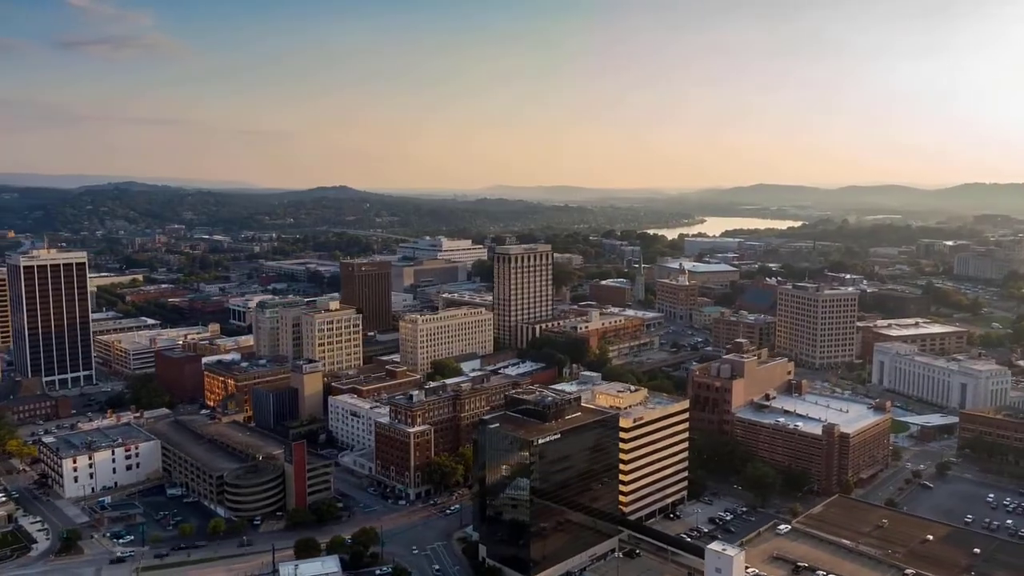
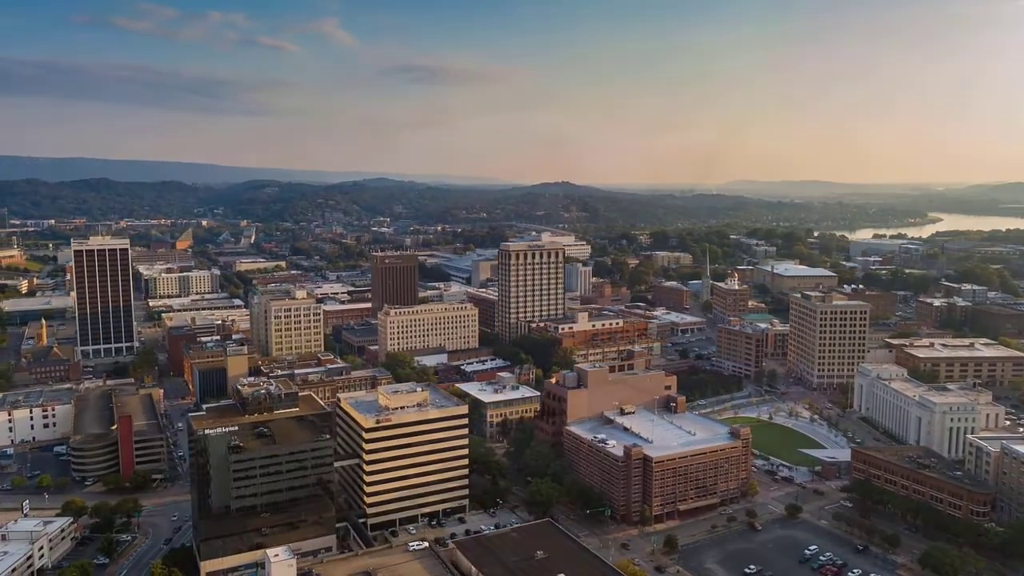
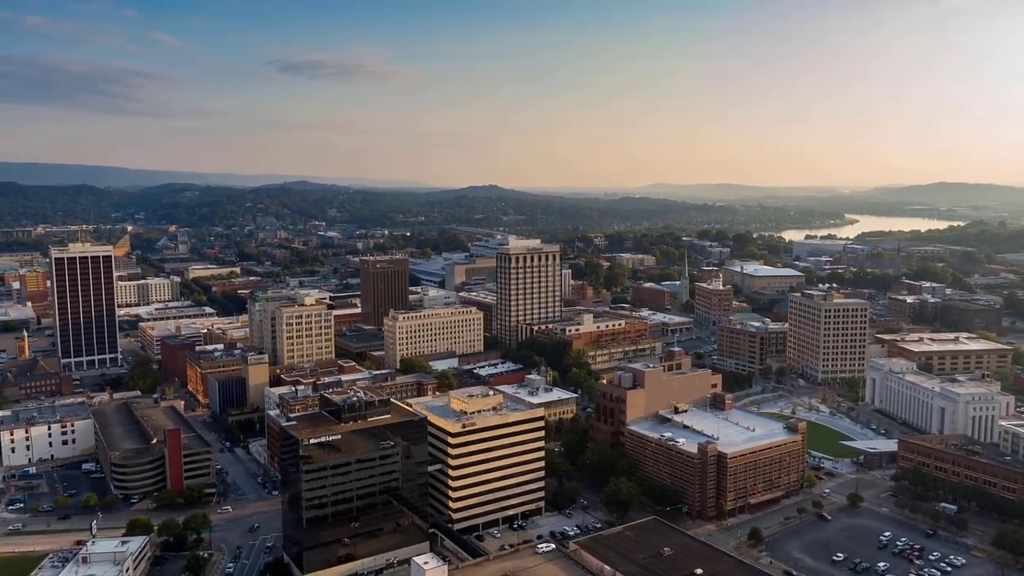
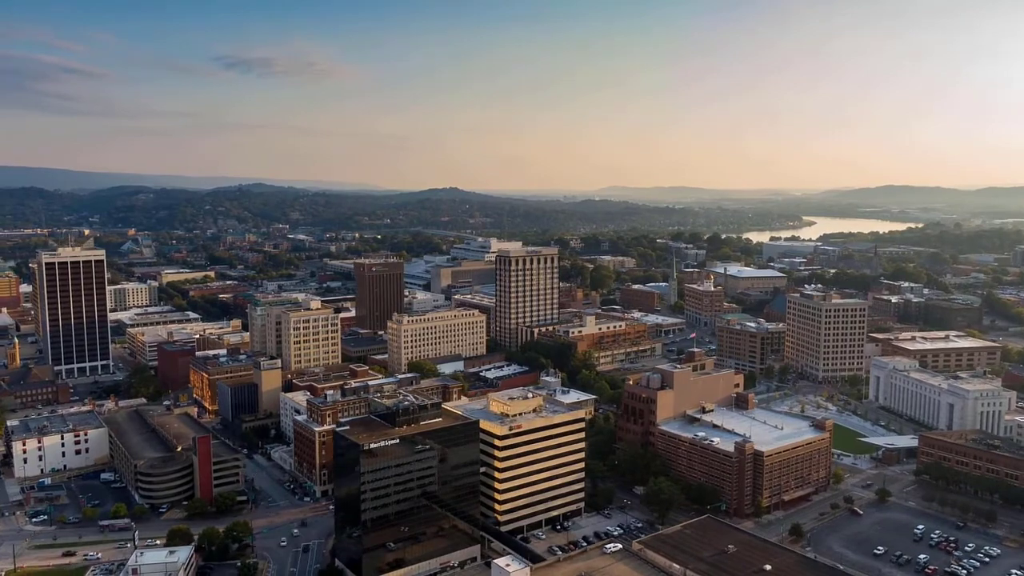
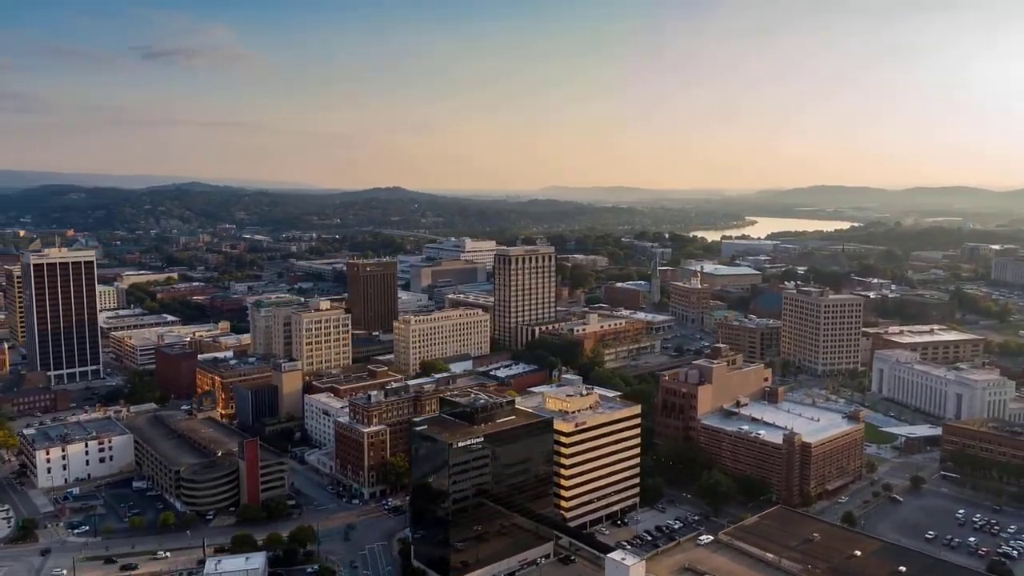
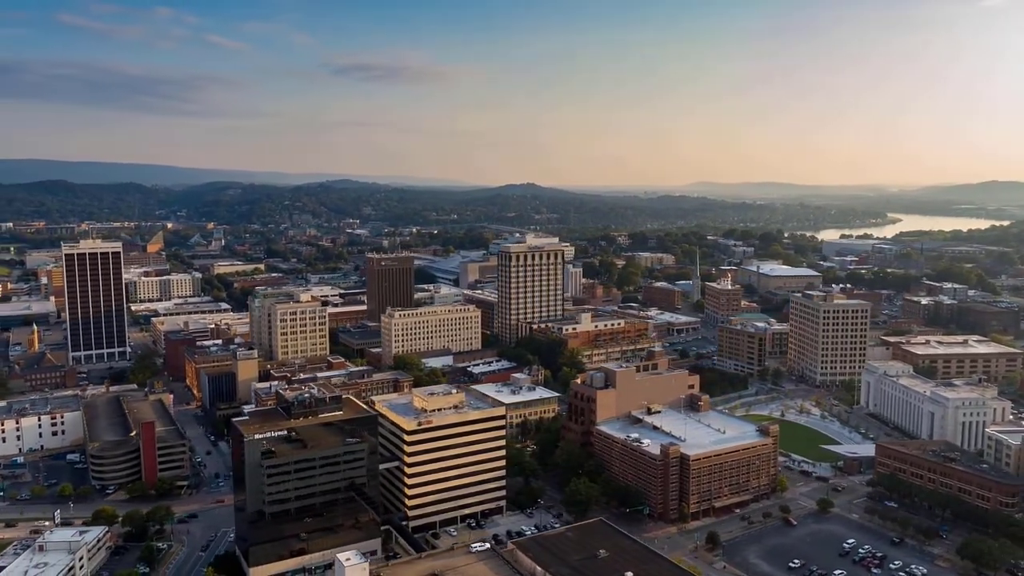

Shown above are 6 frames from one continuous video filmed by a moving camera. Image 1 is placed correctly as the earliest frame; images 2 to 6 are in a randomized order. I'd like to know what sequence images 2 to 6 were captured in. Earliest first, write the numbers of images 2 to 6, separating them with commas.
5, 4, 3, 6, 2
